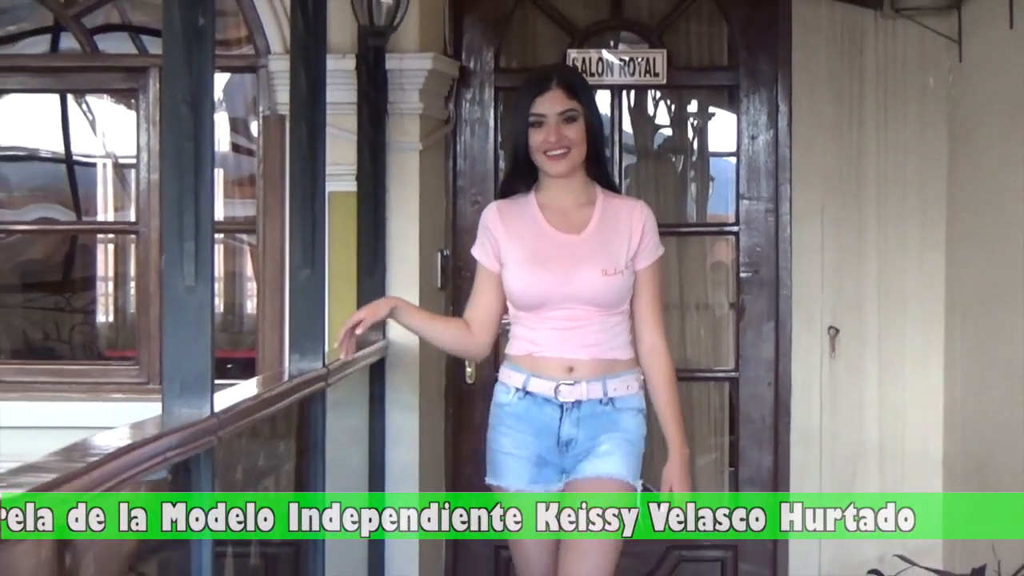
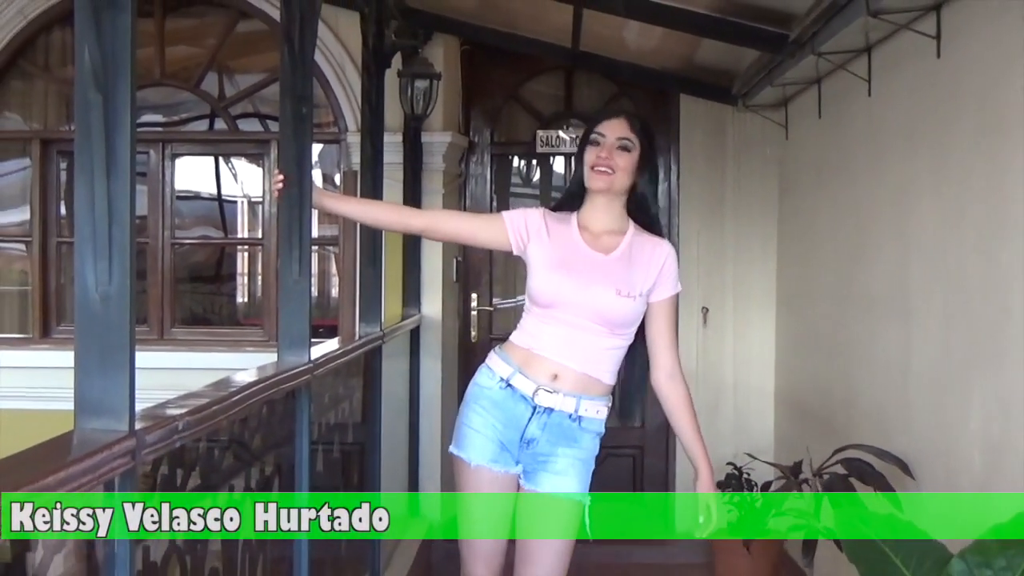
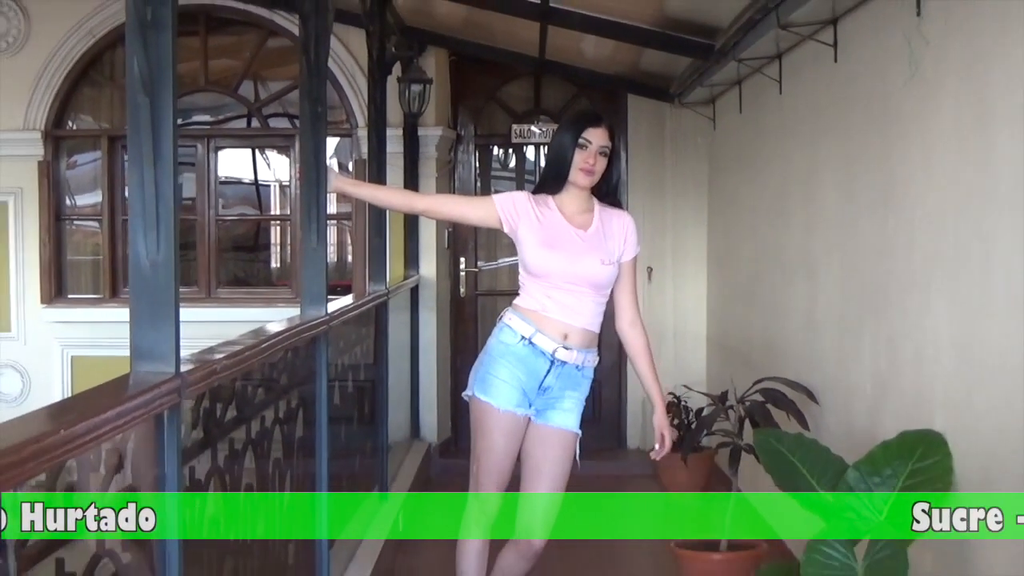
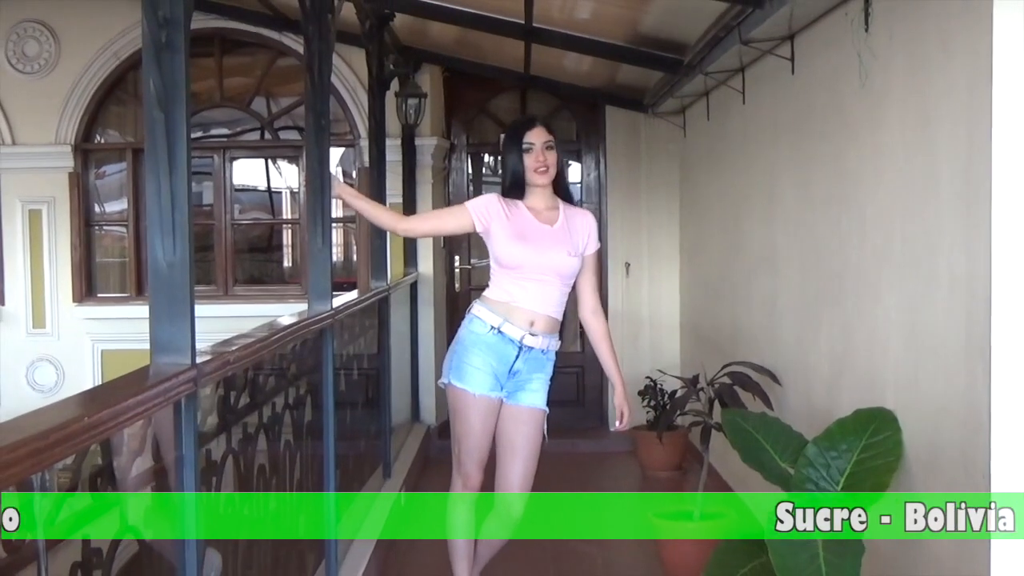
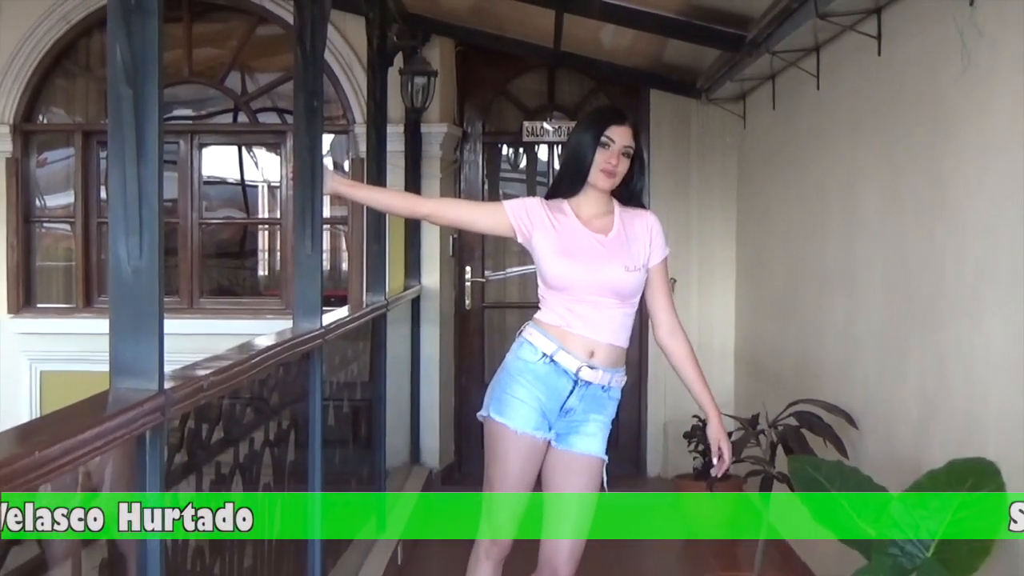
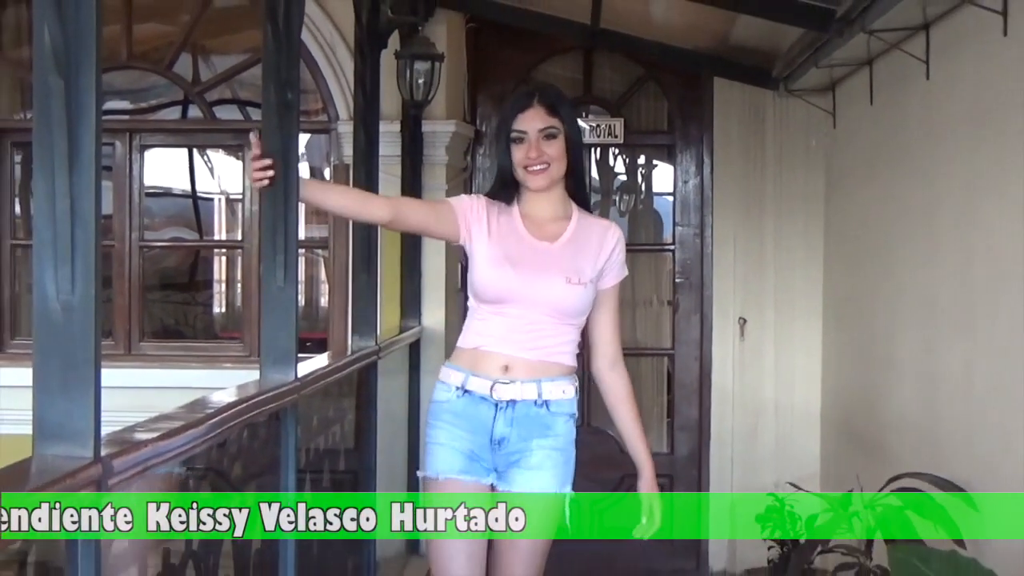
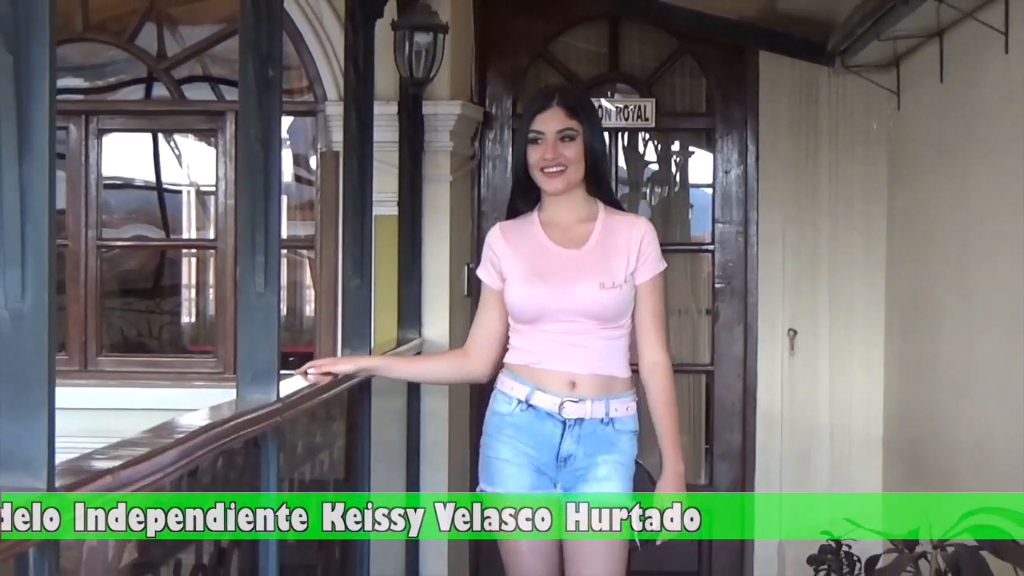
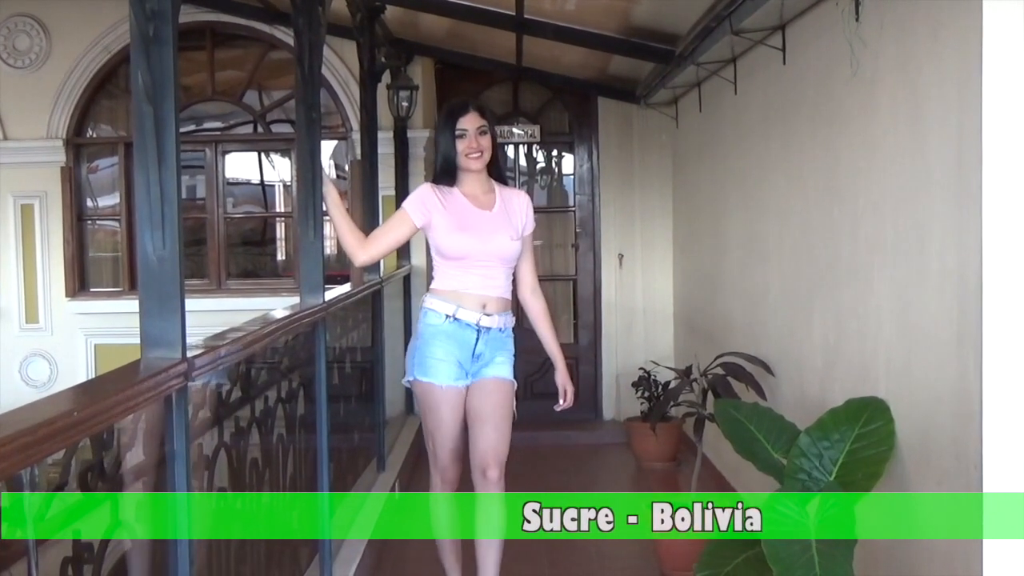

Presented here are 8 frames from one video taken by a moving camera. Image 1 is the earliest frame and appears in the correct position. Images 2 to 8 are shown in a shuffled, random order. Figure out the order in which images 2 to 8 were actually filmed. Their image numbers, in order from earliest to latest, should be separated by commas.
7, 6, 2, 5, 3, 4, 8
